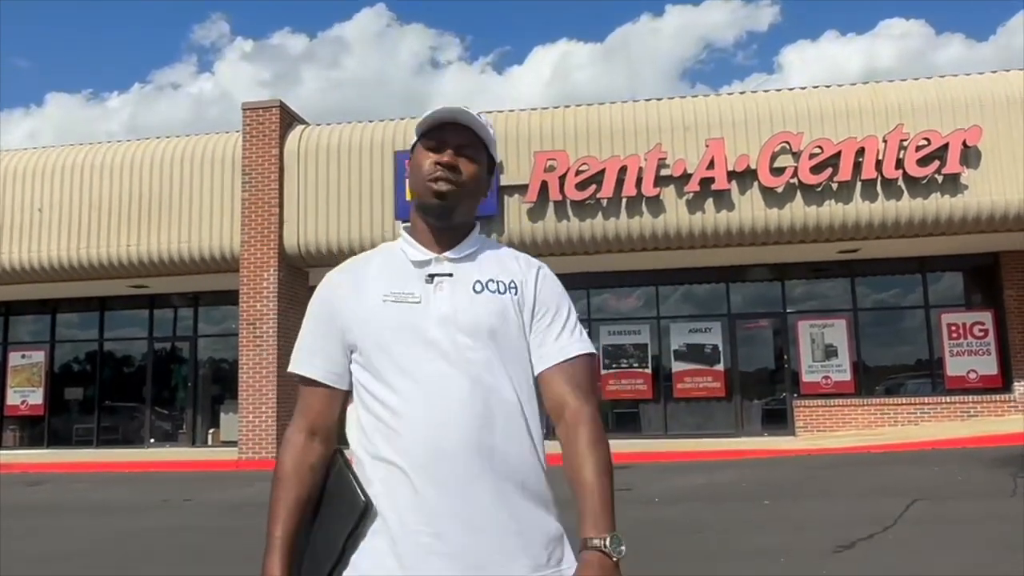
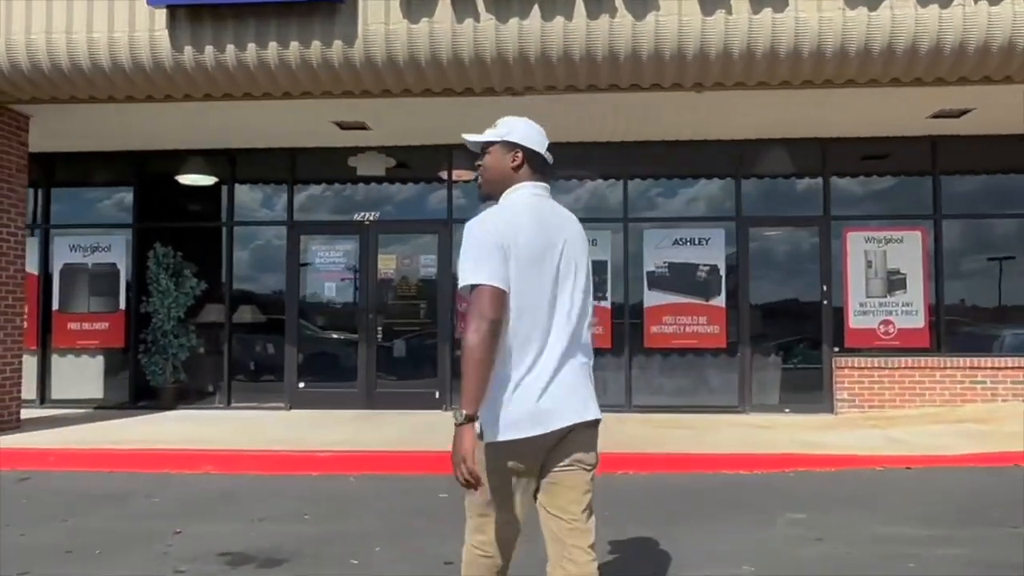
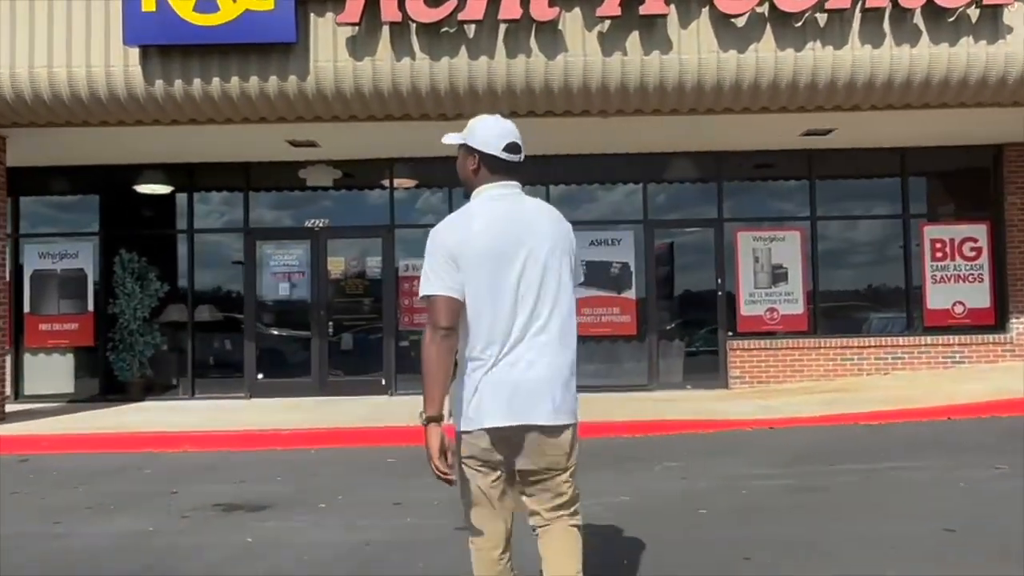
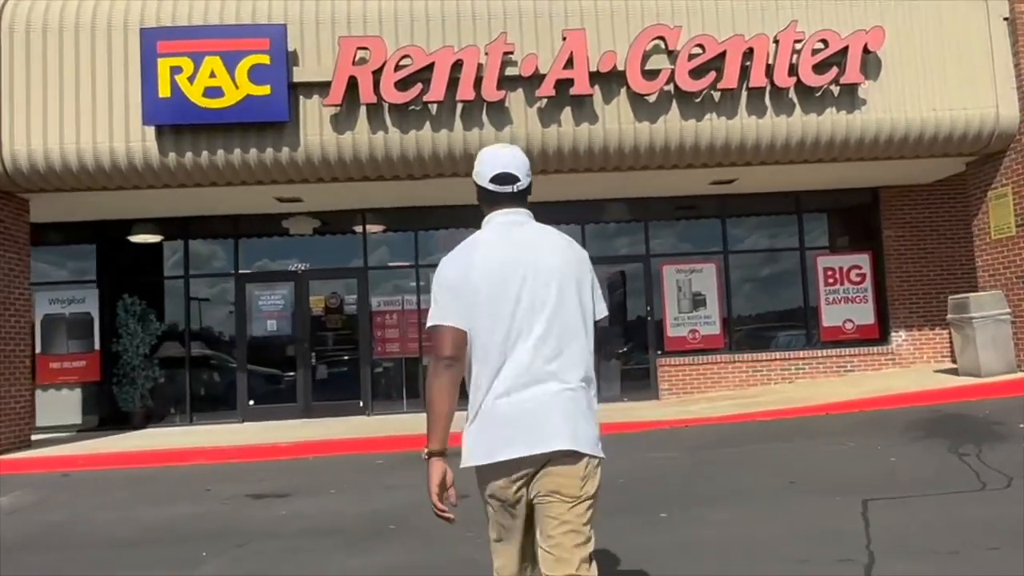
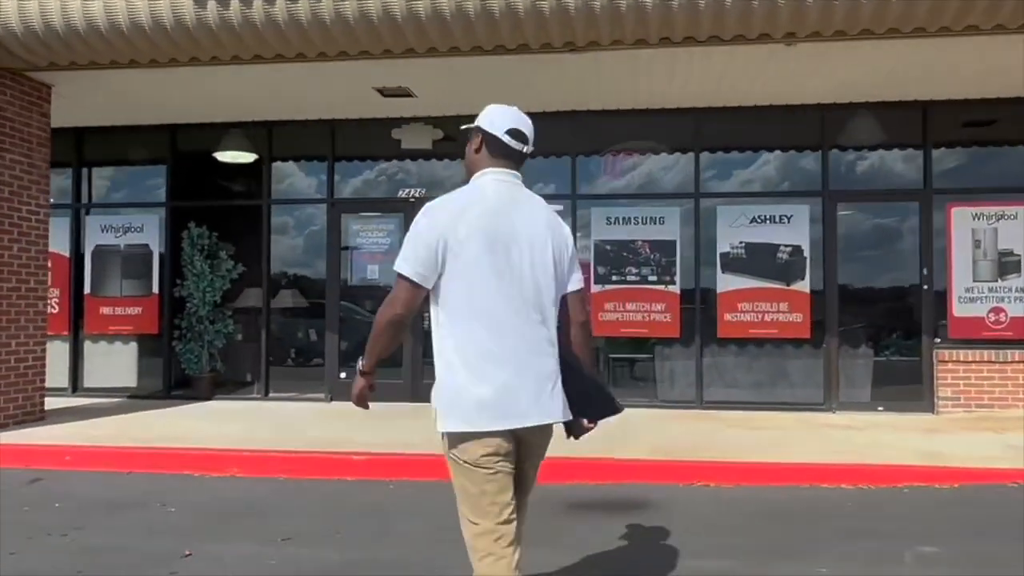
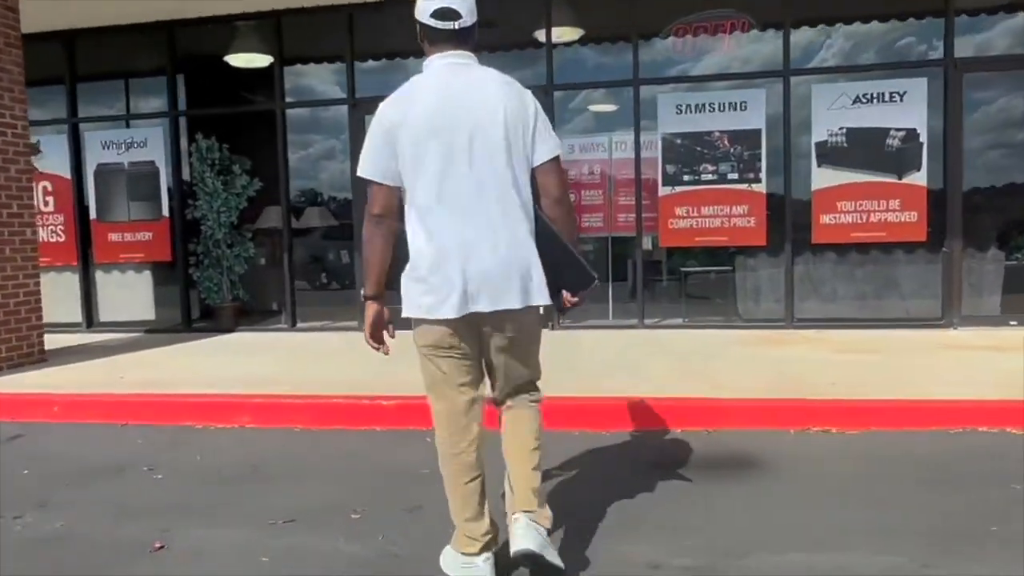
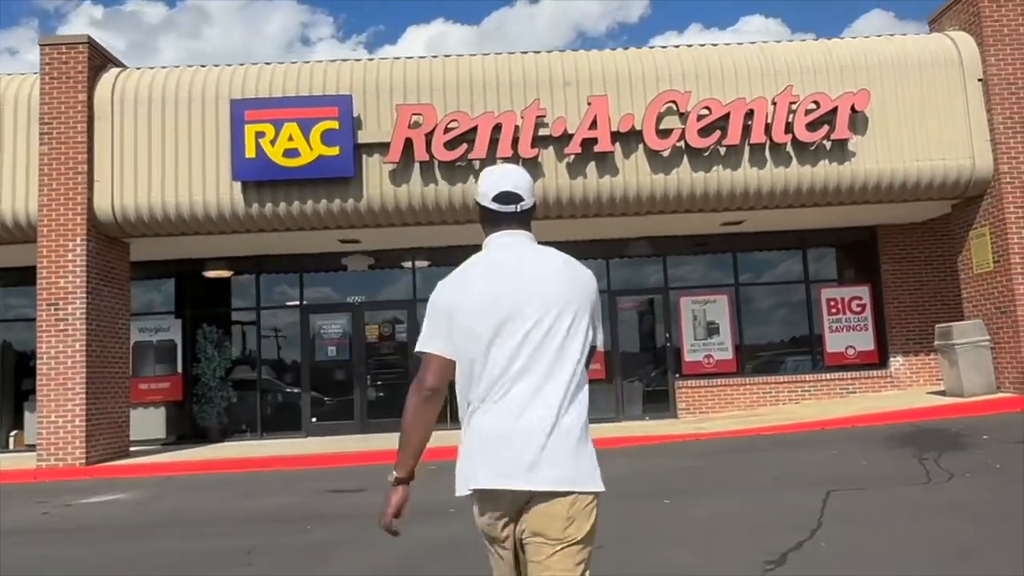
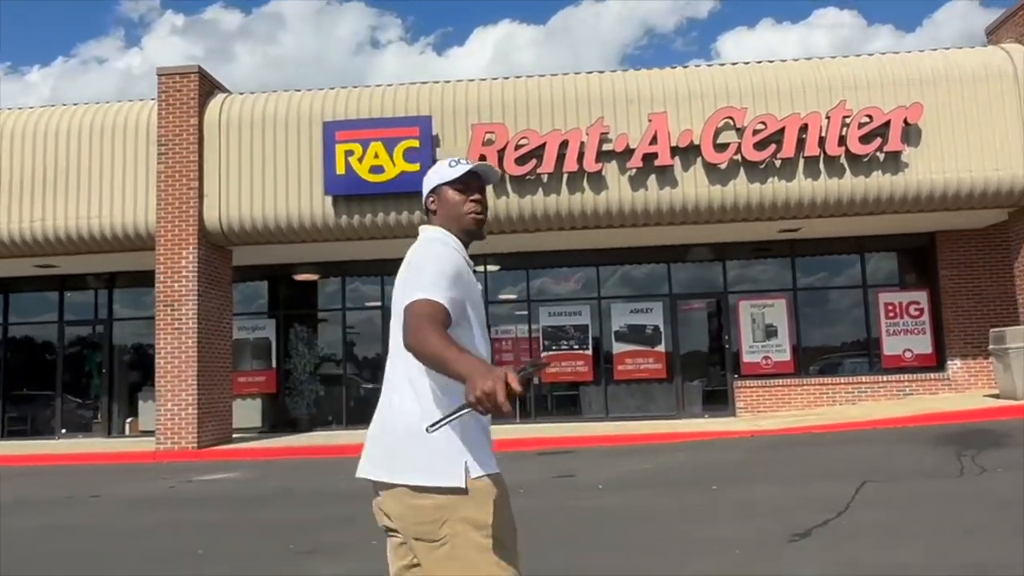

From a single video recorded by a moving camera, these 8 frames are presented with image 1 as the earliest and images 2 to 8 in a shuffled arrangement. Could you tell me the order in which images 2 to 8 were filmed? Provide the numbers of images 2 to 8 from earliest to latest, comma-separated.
8, 7, 4, 3, 2, 5, 6
